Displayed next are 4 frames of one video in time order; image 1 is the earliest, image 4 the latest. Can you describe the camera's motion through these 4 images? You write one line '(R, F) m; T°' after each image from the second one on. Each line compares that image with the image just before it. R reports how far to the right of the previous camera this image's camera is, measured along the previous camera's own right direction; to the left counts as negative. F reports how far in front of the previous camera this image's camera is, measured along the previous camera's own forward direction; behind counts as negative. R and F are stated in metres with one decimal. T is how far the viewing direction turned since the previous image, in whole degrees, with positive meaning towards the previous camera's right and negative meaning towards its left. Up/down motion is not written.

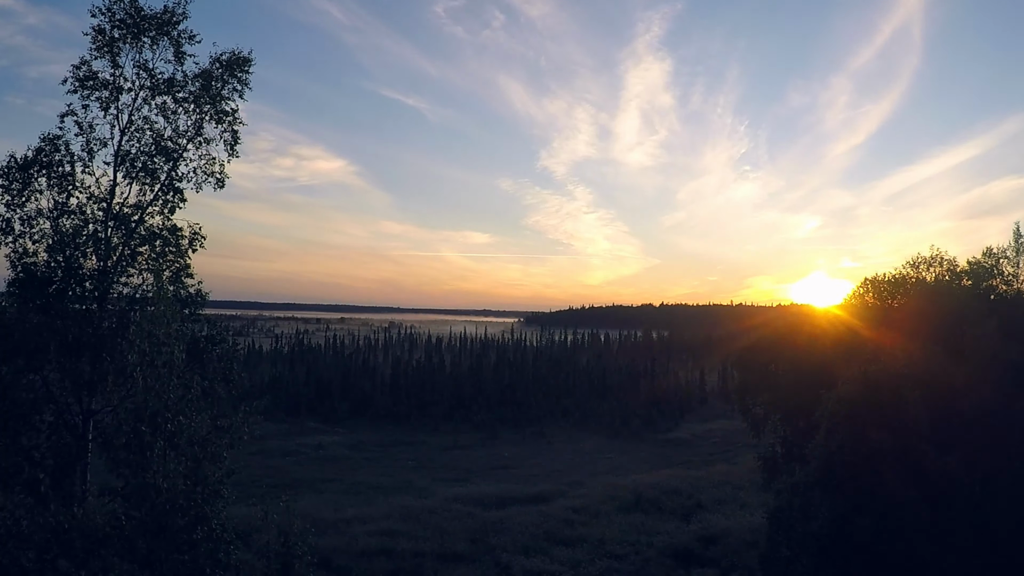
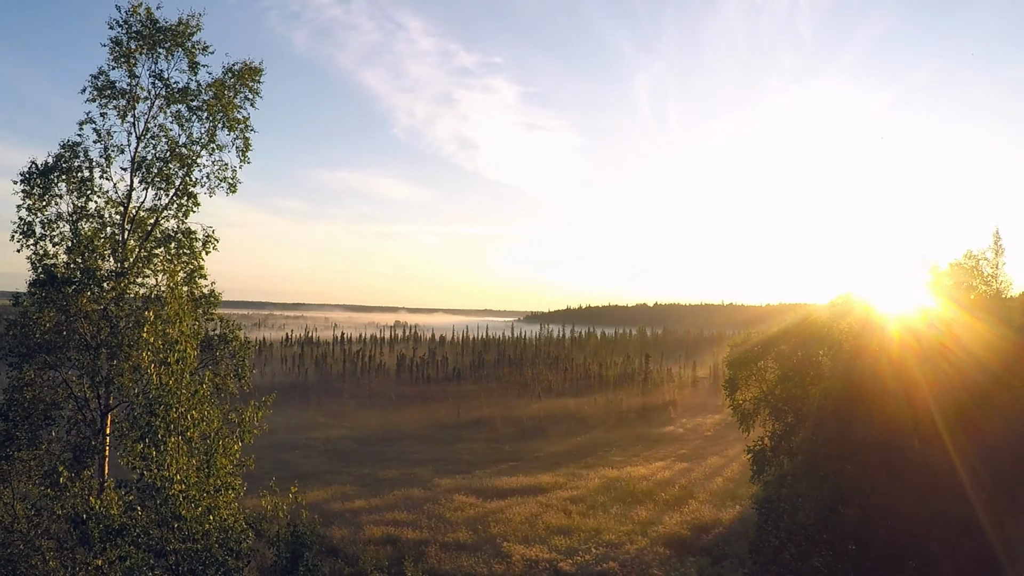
(+0.3, -0.9) m; -1°
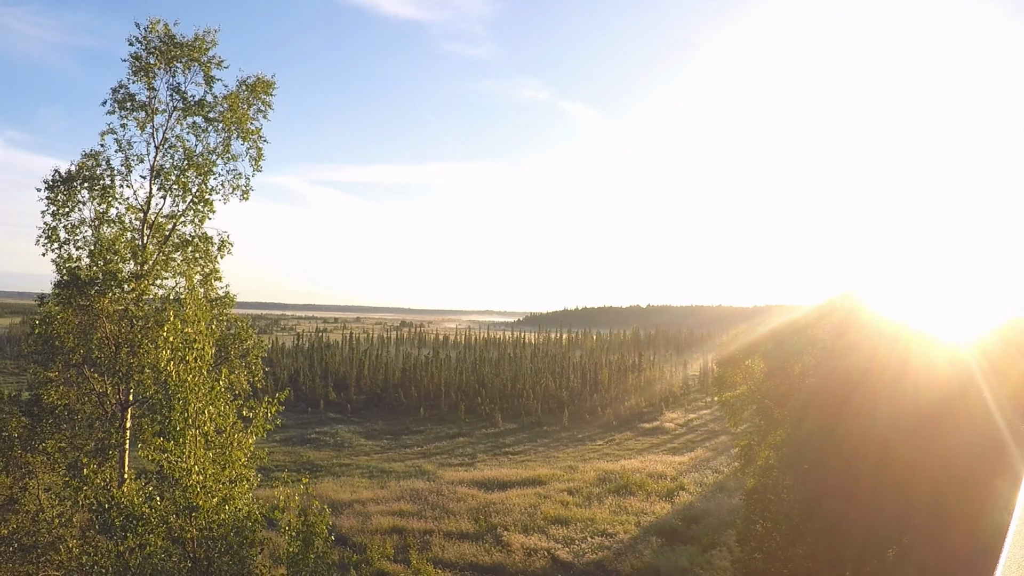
(+0.4, -1.1) m; -1°
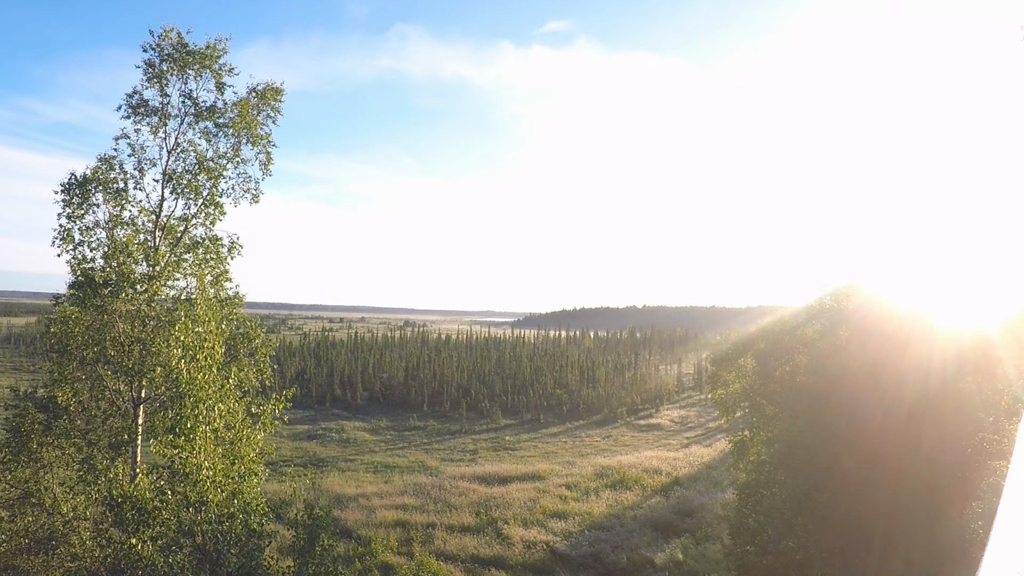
(+0.2, -0.7) m; 0°
